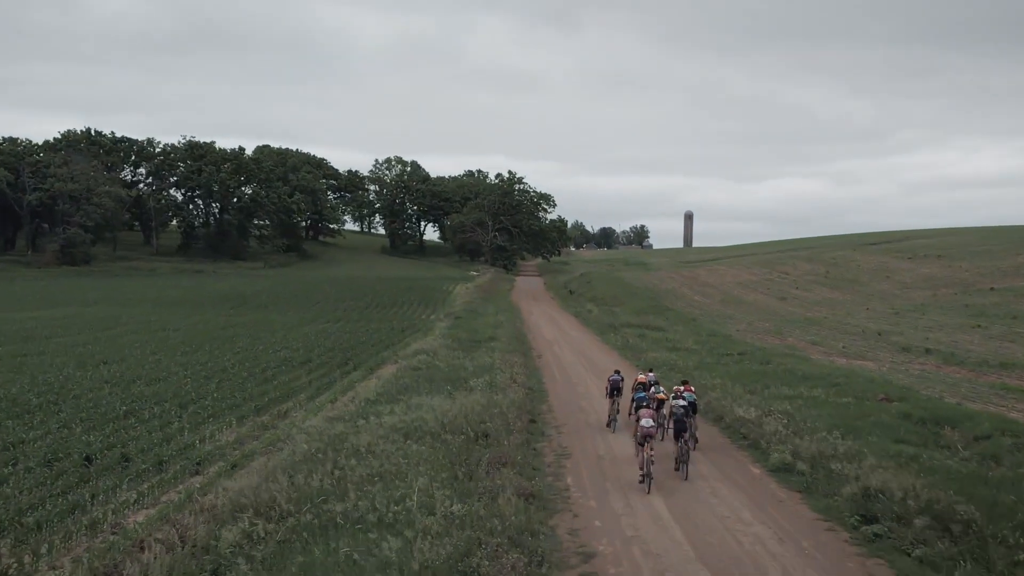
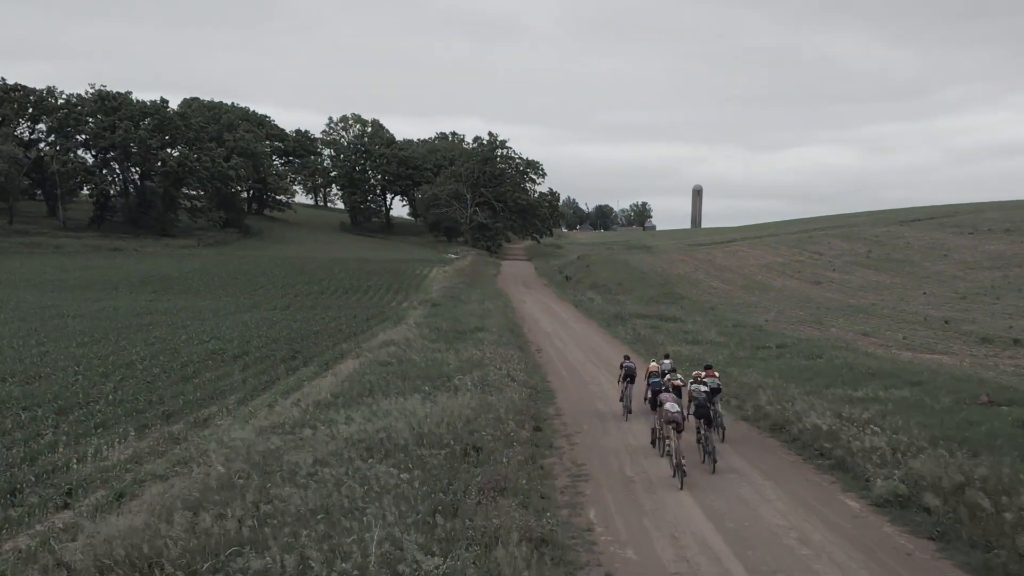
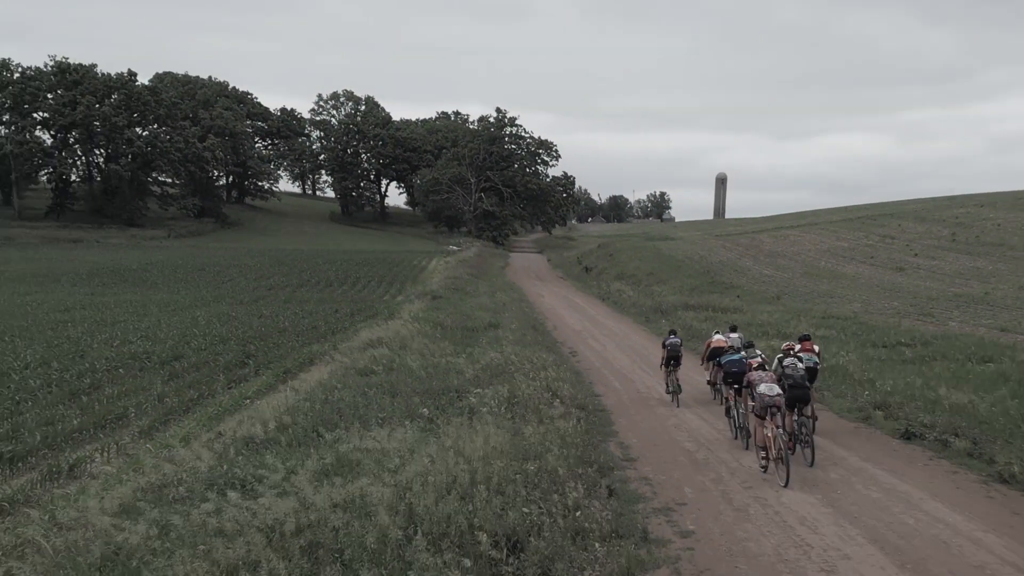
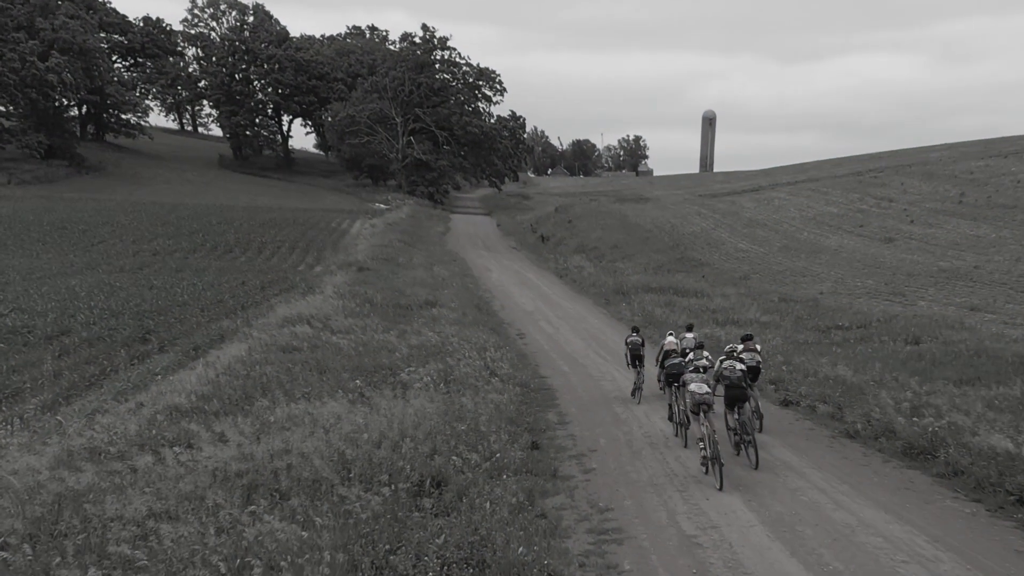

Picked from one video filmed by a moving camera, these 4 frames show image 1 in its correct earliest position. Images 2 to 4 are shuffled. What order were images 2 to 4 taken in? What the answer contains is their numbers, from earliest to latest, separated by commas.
2, 4, 3
